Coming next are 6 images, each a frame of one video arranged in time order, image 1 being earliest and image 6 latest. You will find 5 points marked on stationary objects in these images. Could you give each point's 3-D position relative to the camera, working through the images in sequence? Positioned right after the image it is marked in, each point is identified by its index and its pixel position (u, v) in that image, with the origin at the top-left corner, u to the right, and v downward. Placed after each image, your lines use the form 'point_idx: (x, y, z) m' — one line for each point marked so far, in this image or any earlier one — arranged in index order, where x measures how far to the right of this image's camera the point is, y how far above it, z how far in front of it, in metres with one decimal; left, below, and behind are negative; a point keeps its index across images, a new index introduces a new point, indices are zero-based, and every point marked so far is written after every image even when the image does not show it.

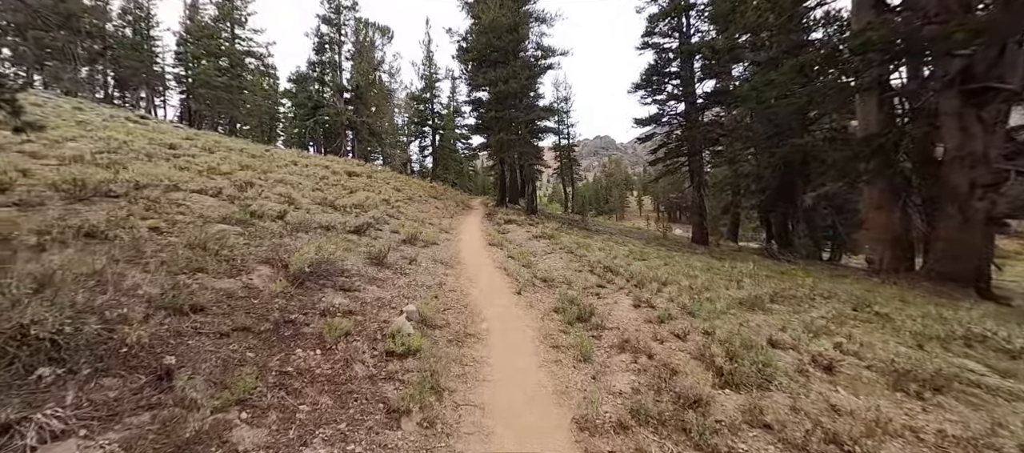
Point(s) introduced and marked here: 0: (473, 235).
0: (-1.7, -0.4, +17.9) m
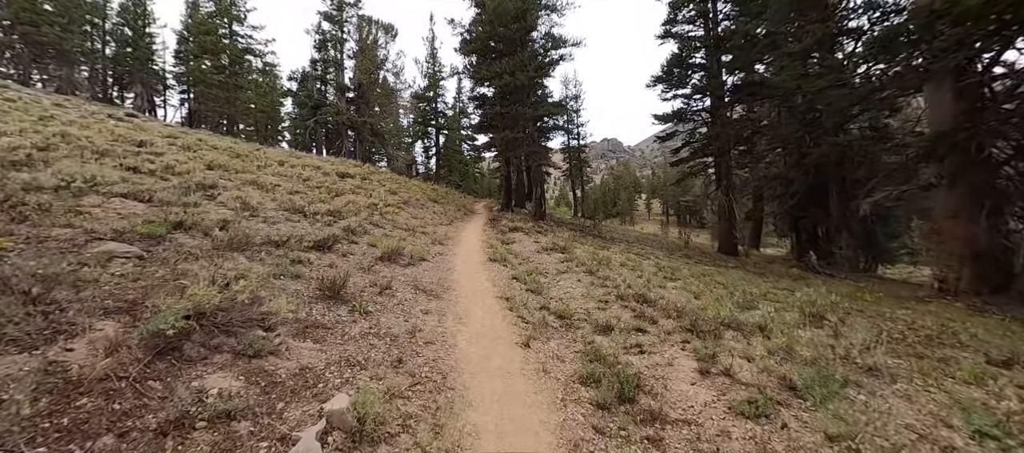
0: (-1.5, -0.8, +15.2) m
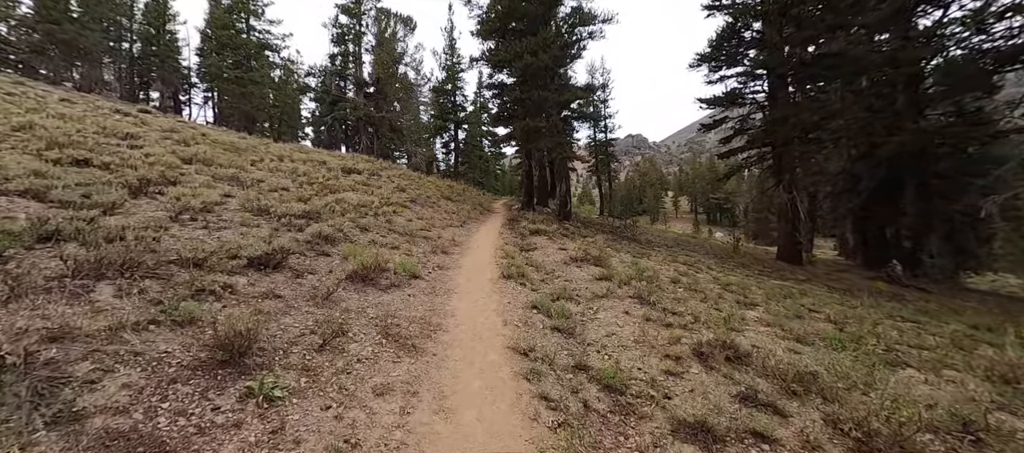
0: (-0.9, -0.9, +12.3) m
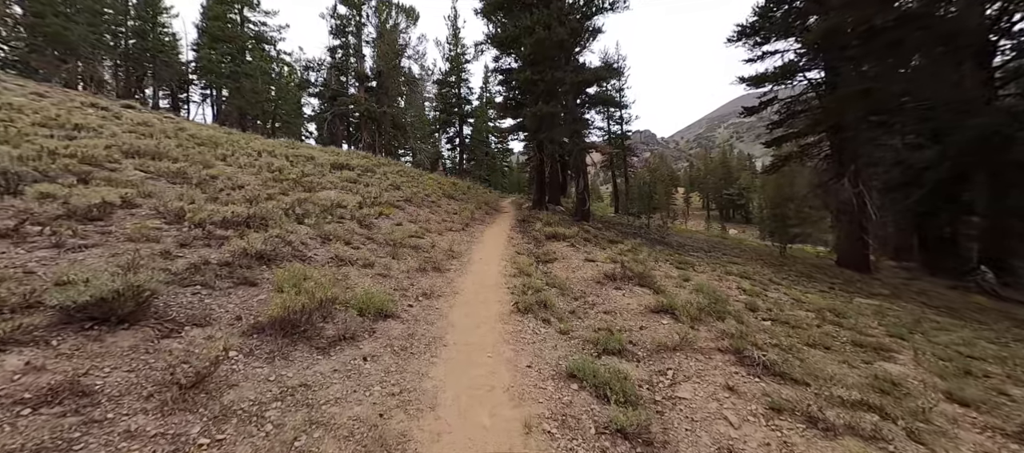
0: (-0.5, -1.1, +9.2) m
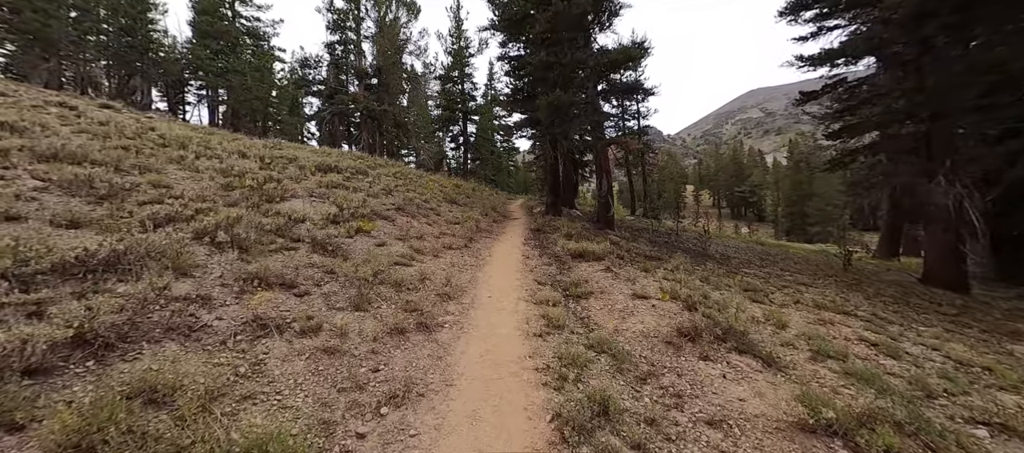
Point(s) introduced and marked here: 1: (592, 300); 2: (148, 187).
0: (-0.1, -1.6, +6.2) m
1: (+1.6, -1.5, +7.9) m
2: (-9.0, +1.0, +9.6) m
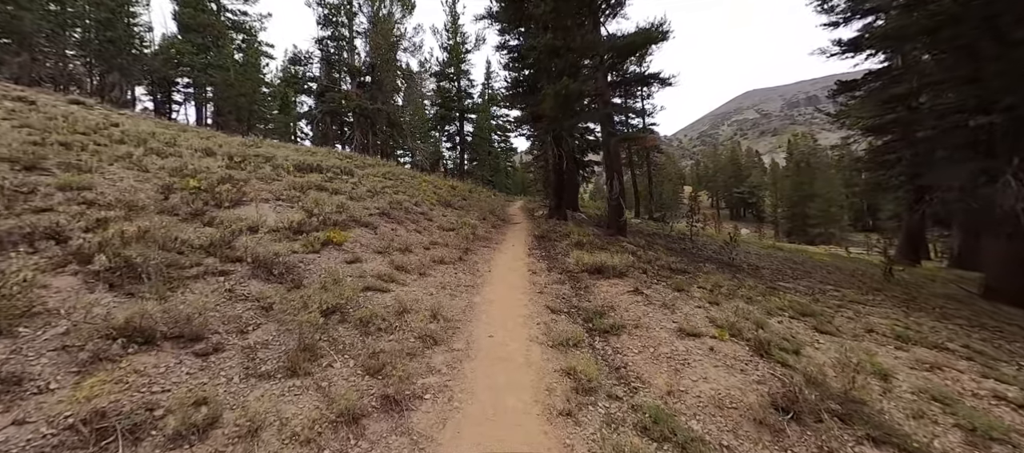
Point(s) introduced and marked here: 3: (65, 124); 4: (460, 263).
0: (0.0, -1.8, +4.2) m
1: (+1.8, -1.7, +5.9) m
2: (-8.9, +0.7, +7.6) m
3: (-19.0, +4.4, +16.9) m
4: (-1.3, -0.9, +9.6) m
